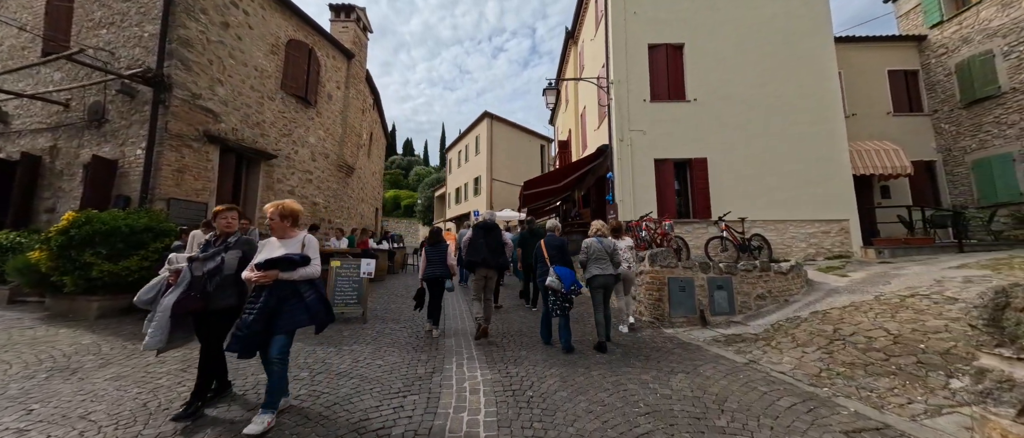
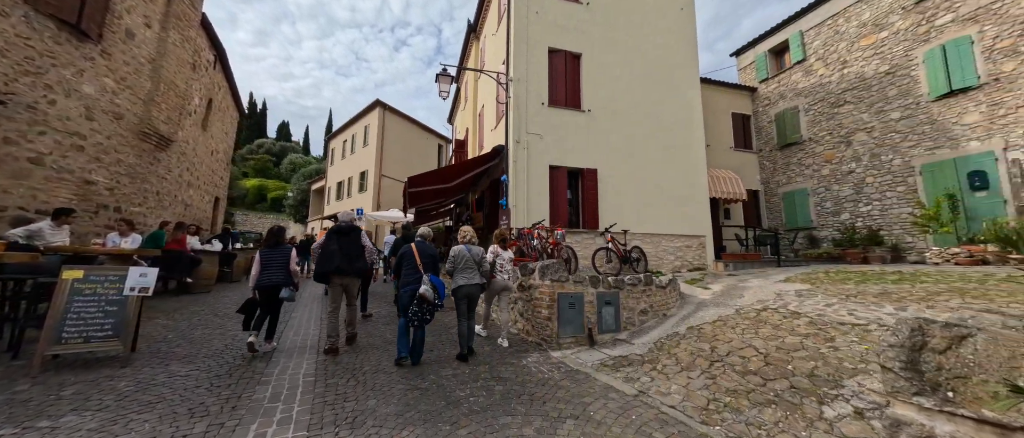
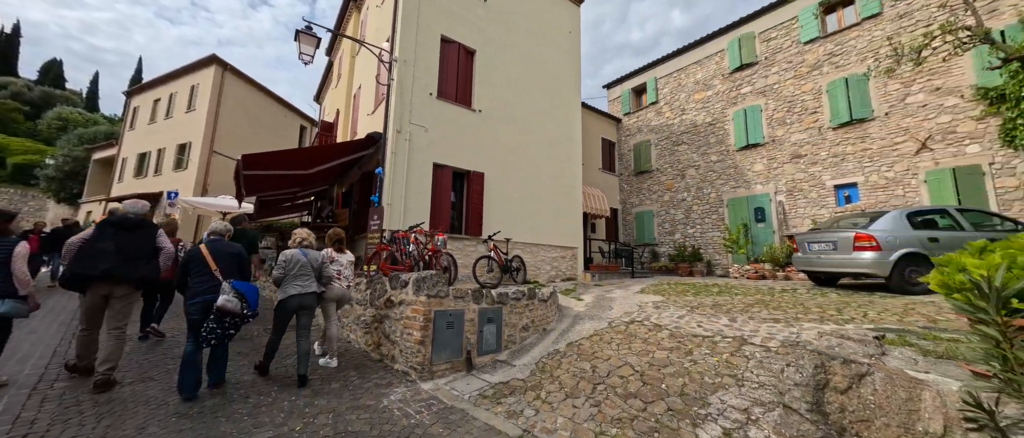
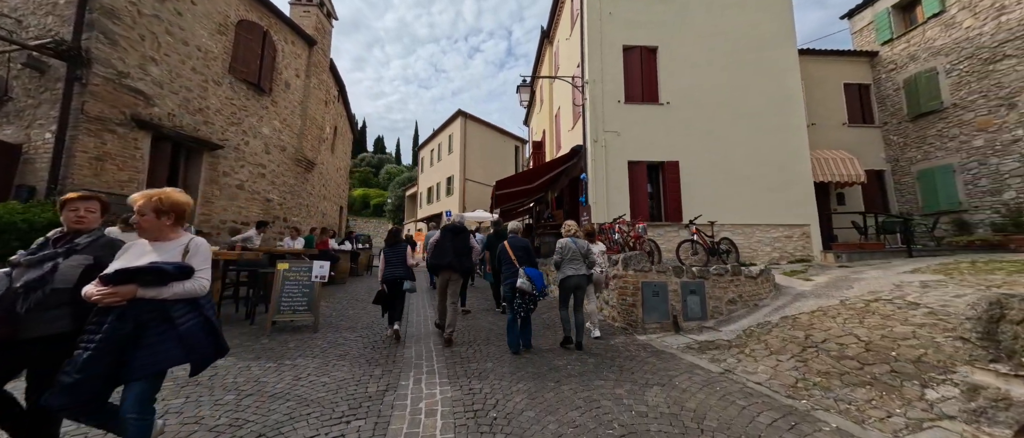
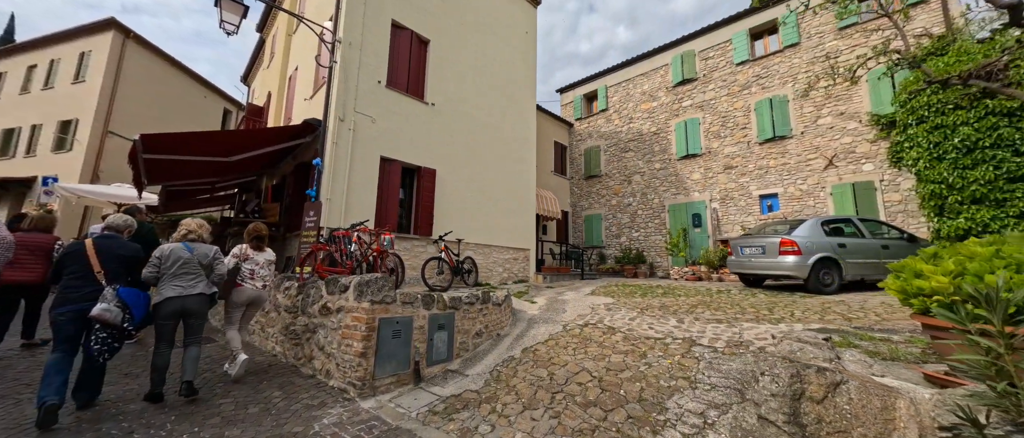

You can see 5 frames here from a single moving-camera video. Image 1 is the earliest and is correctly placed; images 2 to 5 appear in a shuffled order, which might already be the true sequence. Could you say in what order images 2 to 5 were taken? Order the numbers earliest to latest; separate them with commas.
4, 2, 3, 5
